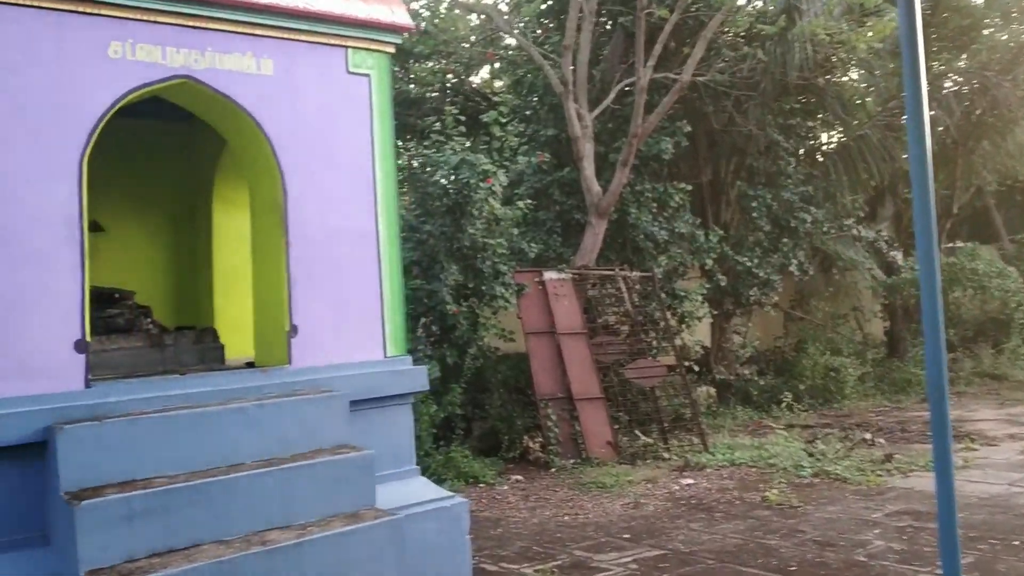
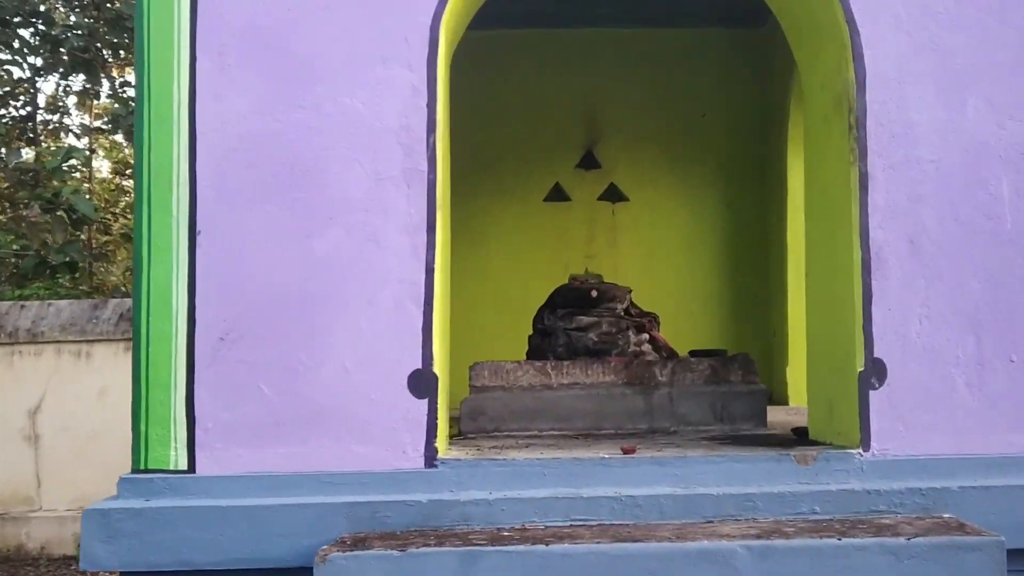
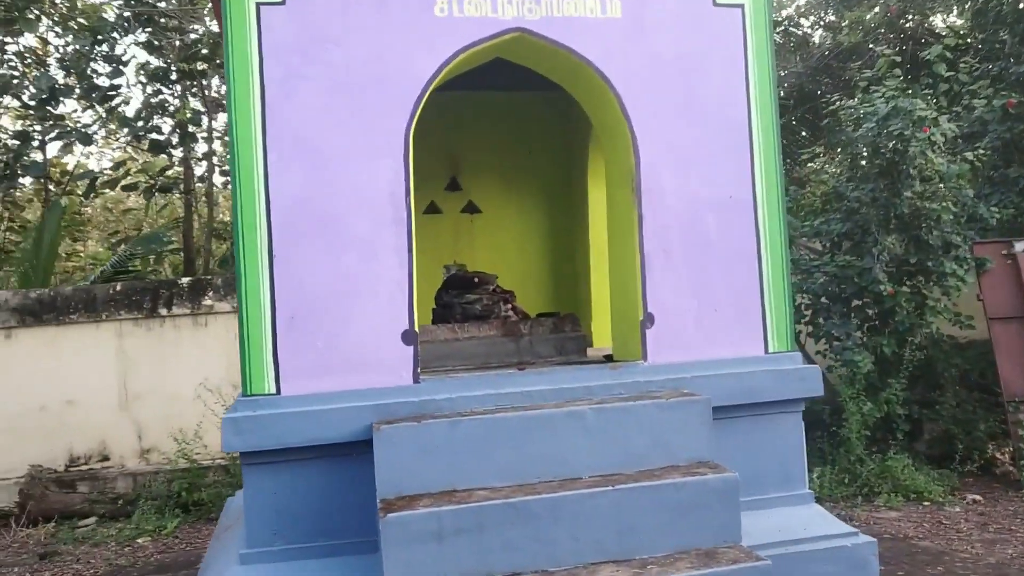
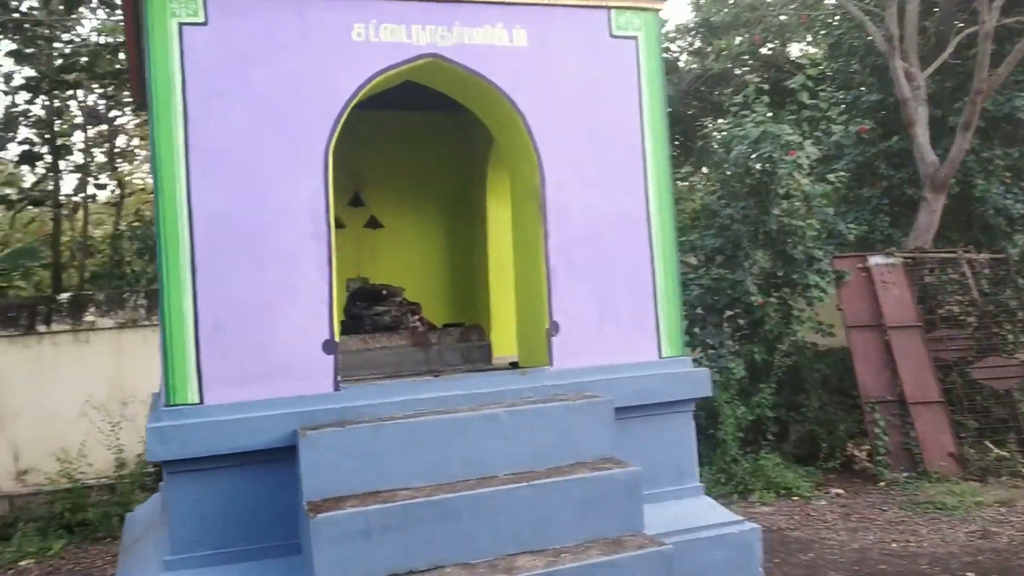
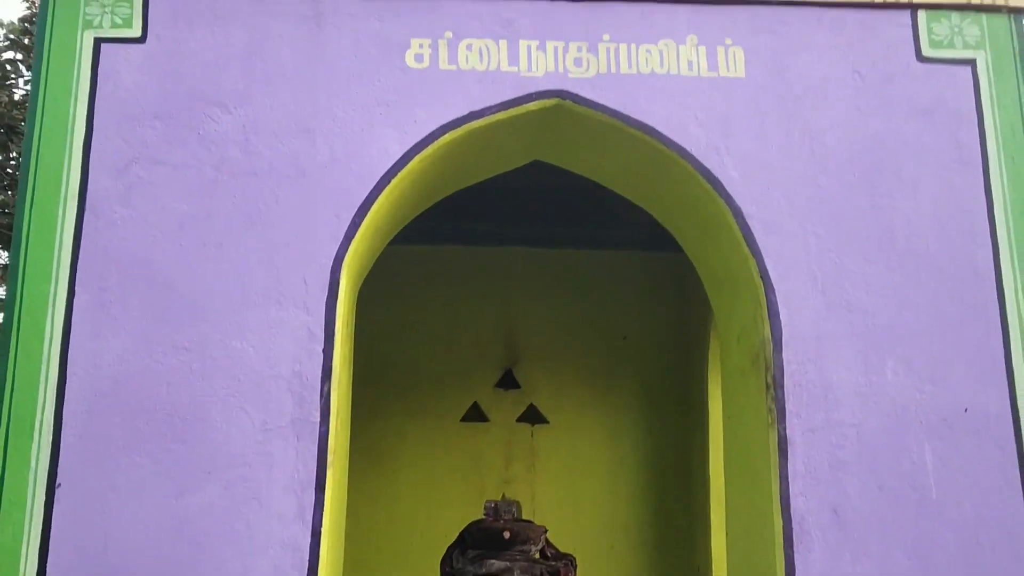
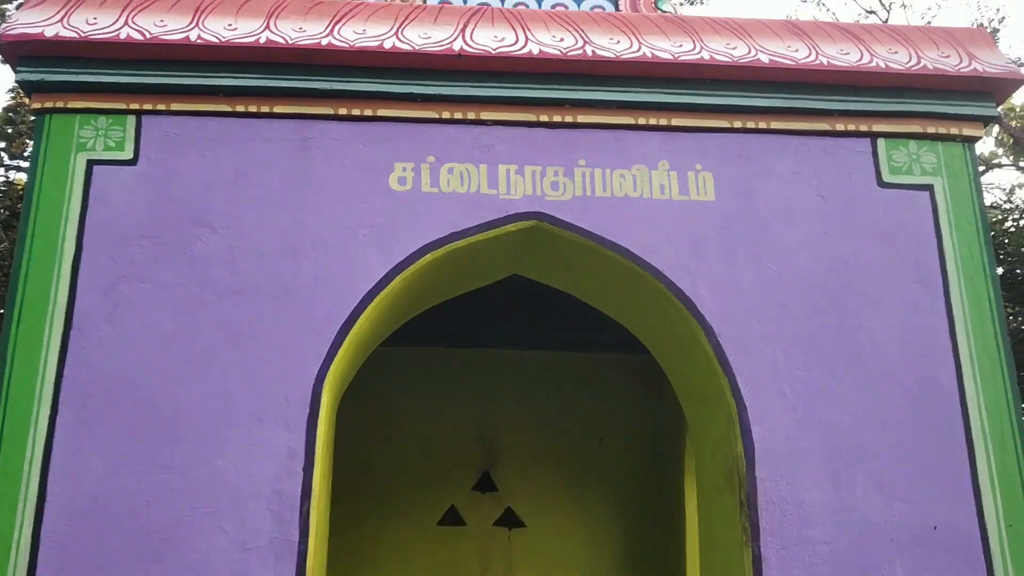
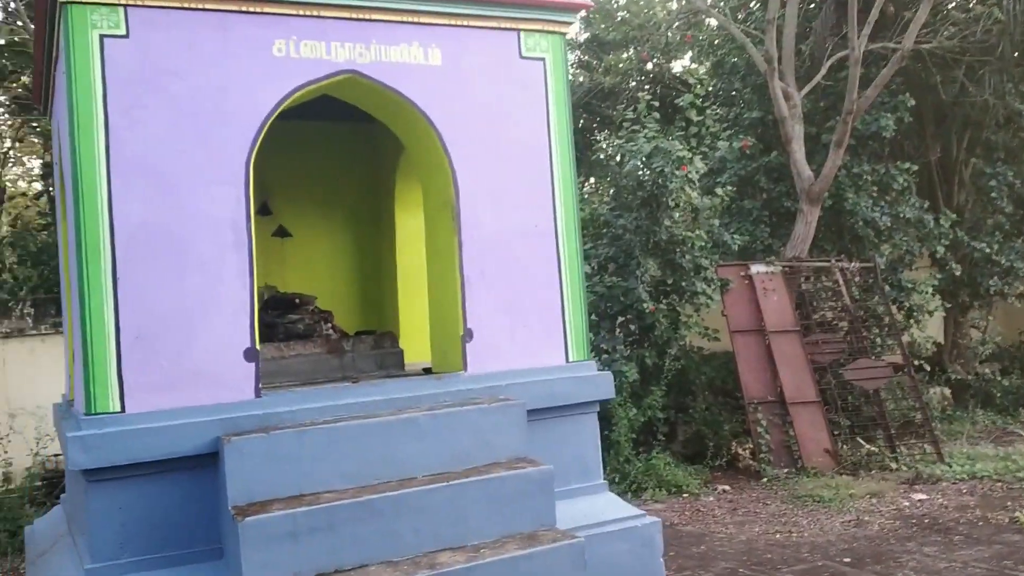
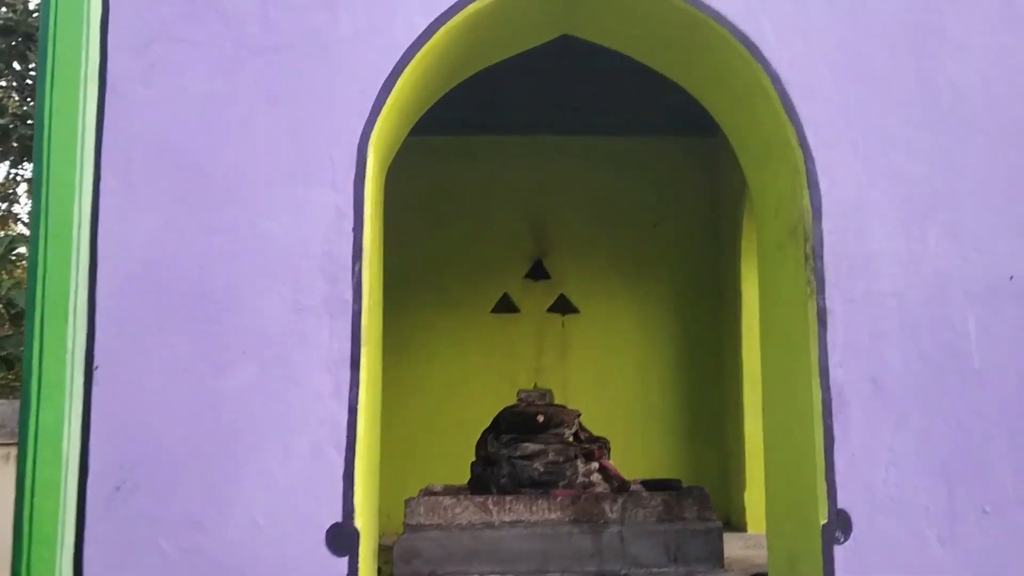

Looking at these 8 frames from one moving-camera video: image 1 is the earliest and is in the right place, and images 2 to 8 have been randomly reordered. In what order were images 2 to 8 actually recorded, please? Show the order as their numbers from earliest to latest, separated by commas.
7, 4, 3, 2, 8, 5, 6
